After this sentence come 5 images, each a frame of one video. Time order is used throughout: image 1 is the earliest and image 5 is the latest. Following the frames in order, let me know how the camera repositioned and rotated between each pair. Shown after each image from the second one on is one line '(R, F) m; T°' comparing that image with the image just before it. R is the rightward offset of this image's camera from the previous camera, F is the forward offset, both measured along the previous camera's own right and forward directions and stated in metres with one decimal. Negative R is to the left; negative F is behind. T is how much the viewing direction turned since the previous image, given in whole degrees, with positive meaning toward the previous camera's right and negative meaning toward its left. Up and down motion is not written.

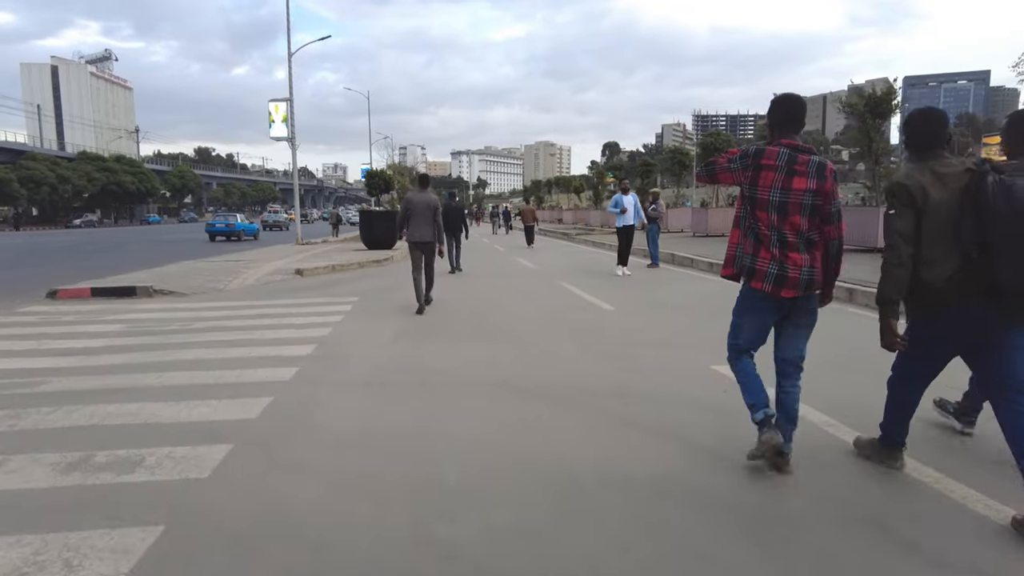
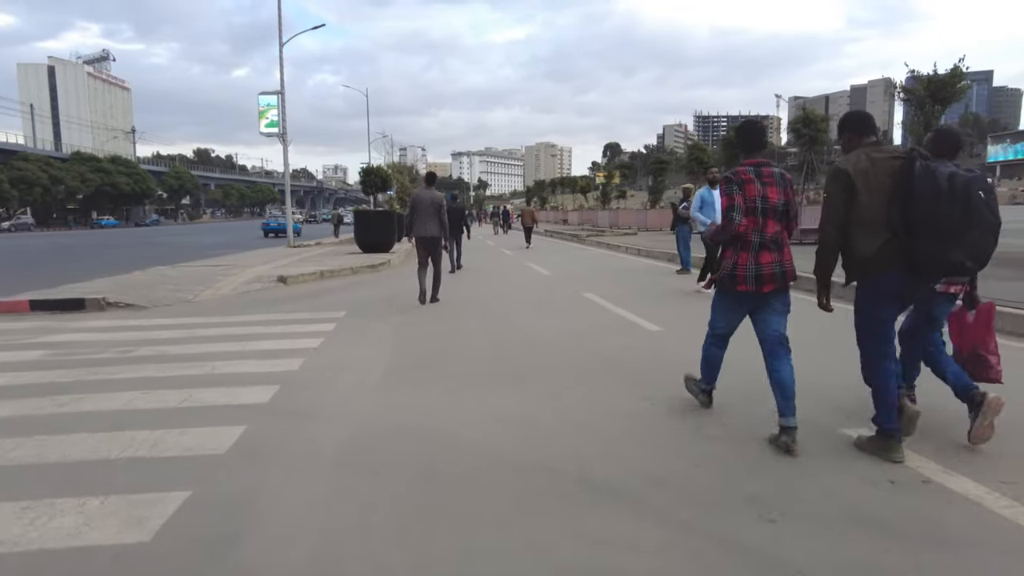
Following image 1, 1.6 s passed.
(-0.2, +1.6) m; 0°
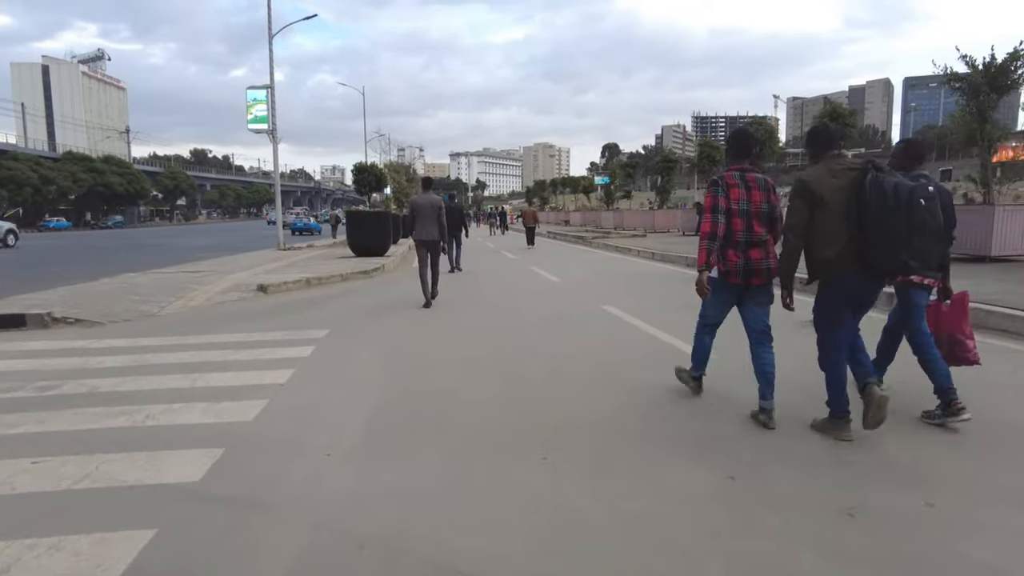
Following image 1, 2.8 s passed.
(-0.2, +1.3) m; 0°
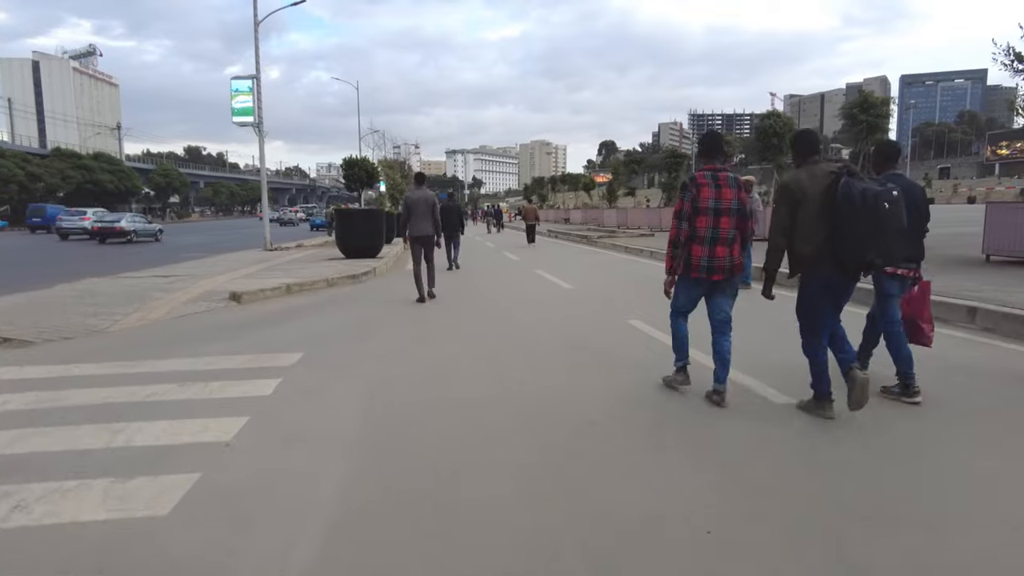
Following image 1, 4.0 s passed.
(-0.2, +1.3) m; 0°
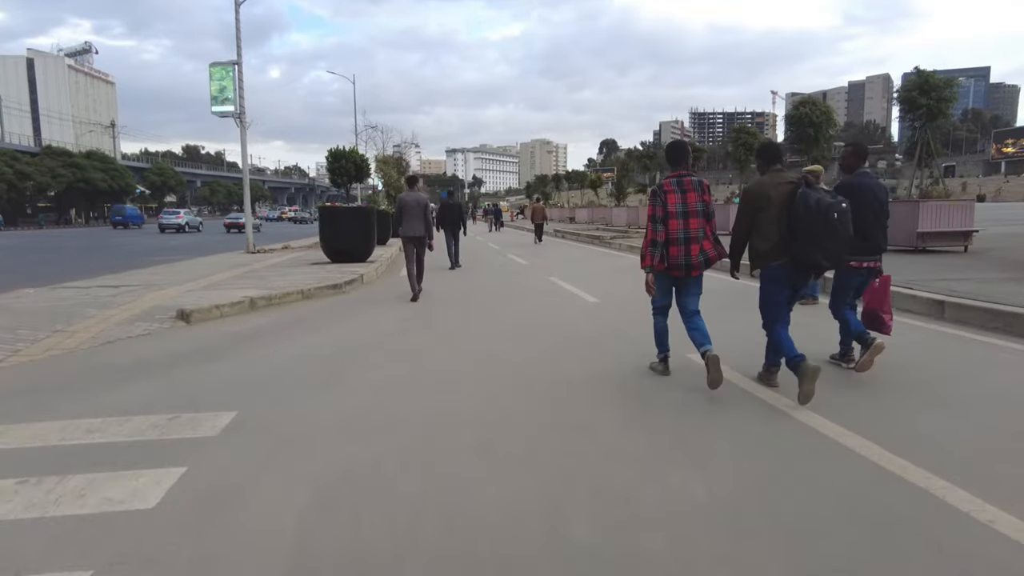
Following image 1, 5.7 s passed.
(-0.2, +1.9) m; 0°
